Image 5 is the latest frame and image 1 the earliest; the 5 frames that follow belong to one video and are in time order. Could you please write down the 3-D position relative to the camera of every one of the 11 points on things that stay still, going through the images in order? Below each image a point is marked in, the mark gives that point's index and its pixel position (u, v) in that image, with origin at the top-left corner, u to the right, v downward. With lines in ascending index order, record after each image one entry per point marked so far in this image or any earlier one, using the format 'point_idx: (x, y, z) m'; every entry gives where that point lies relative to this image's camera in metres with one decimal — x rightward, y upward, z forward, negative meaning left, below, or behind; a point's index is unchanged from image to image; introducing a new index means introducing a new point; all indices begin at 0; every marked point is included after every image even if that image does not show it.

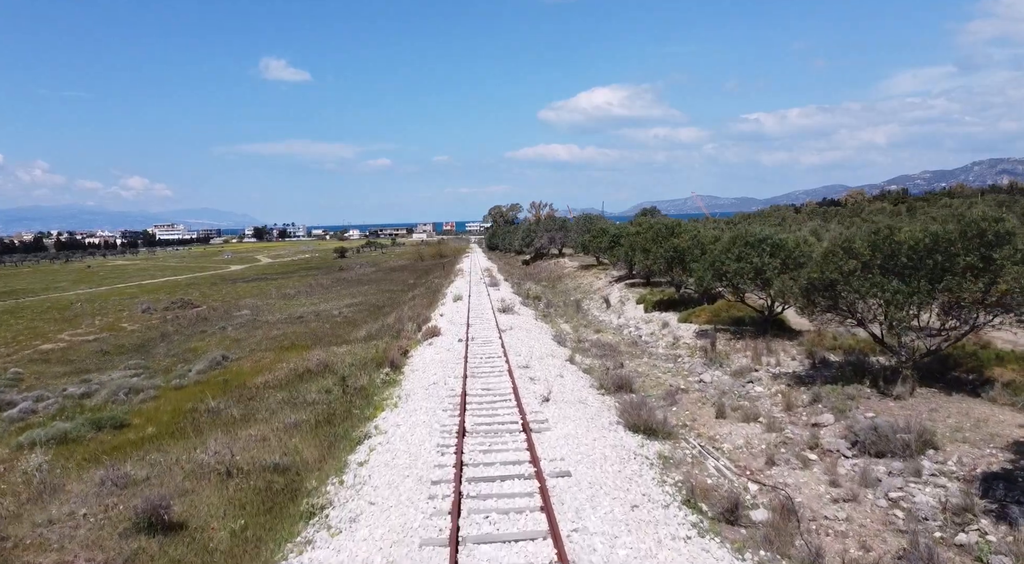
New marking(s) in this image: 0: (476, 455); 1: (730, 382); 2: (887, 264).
0: (-0.6, -2.9, +11.1) m
1: (+5.5, -2.5, +16.8) m
2: (+7.7, +0.4, +13.6) m
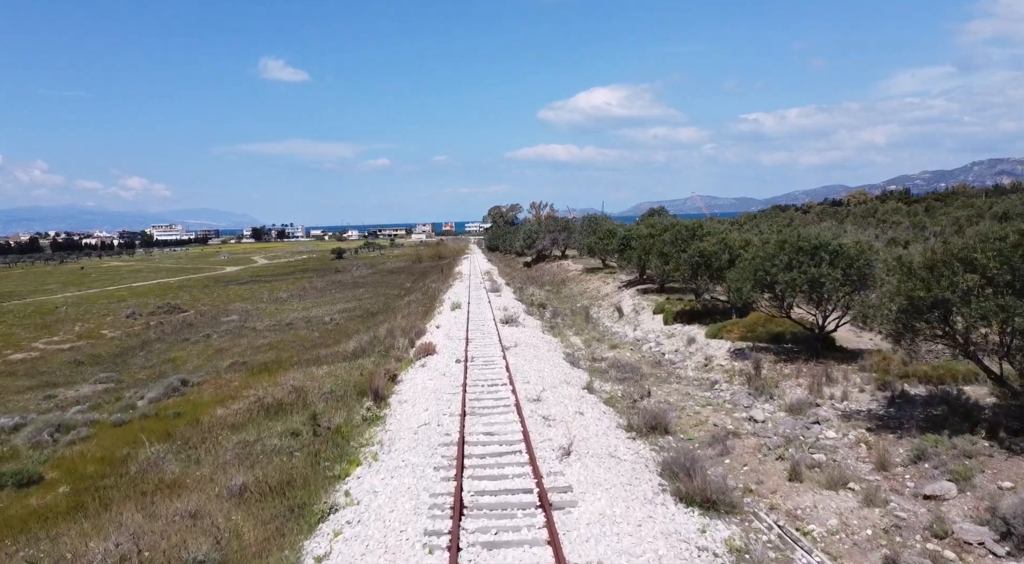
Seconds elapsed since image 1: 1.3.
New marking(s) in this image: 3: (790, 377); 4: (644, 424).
0: (-0.4, -3.3, +8.0) m
1: (+5.7, -2.9, +13.6) m
2: (+7.9, 0.0, +10.5) m
3: (+6.9, -2.4, +16.6) m
4: (+2.7, -2.9, +13.7) m
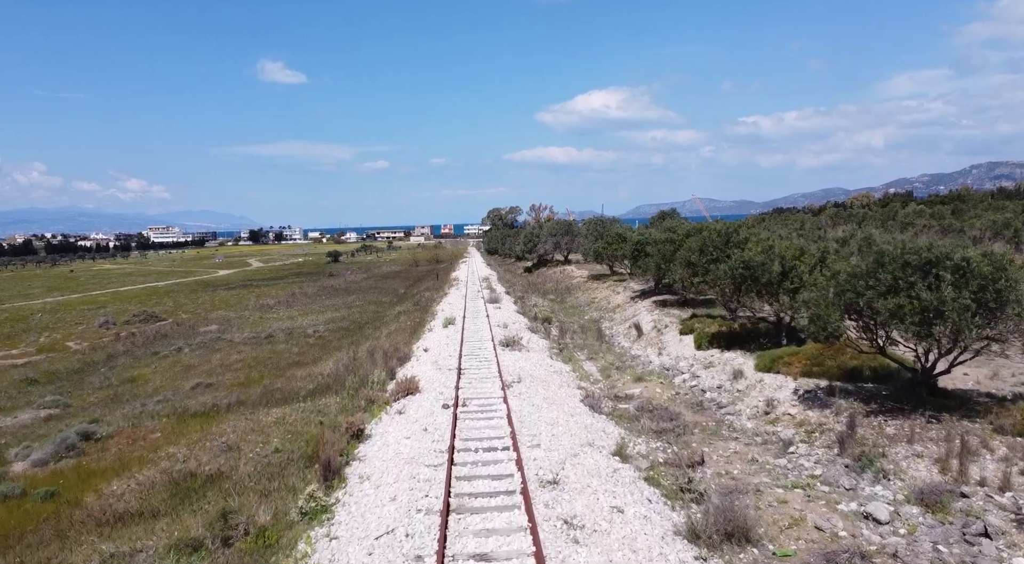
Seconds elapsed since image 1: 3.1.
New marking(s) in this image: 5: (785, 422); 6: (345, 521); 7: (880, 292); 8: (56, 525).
0: (-0.3, -3.7, +3.4) m
1: (+5.8, -3.4, +9.1) m
2: (+8.0, -0.5, +5.9) m
3: (+7.0, -2.9, +12.0) m
4: (+2.8, -3.4, +9.2) m
5: (+5.9, -3.0, +14.4) m
6: (-2.5, -3.5, +9.9) m
7: (+7.2, -0.2, +13.1) m
8: (-7.2, -3.8, +10.7) m
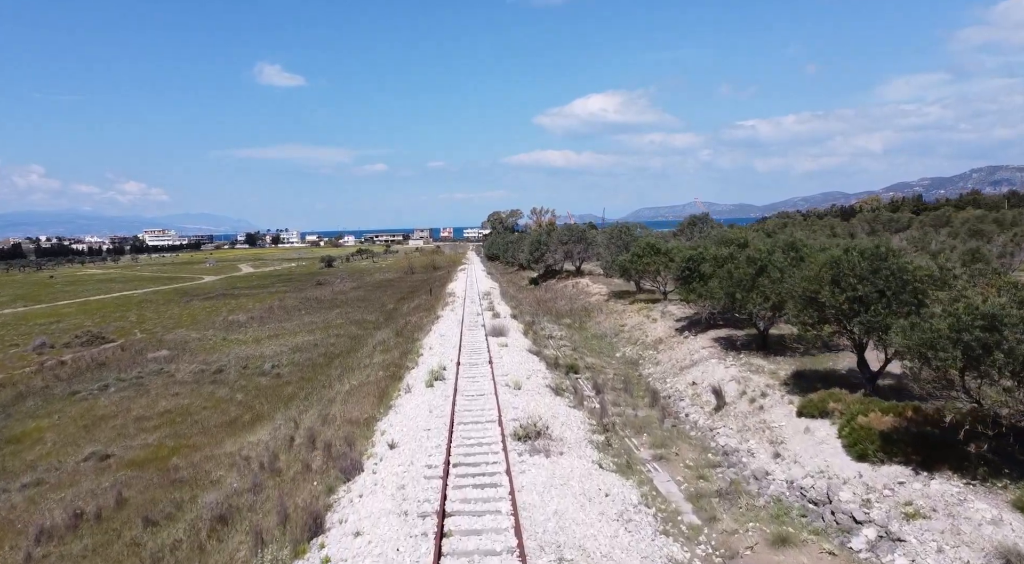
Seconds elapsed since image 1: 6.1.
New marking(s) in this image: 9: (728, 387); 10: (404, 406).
0: (+0.2, -4.8, -6.2) m
1: (+6.3, -4.5, -0.5) m
2: (+8.5, -1.6, -3.7) m
3: (+7.5, -4.0, +2.4) m
4: (+3.3, -4.6, -0.4) m
5: (+6.4, -4.2, +4.8) m
6: (-2.0, -4.7, +0.3) m
7: (+7.7, -1.3, +3.5) m
8: (-6.7, -4.9, +1.1) m
9: (+6.4, -3.1, +19.8) m
10: (-3.1, -3.5, +19.2) m
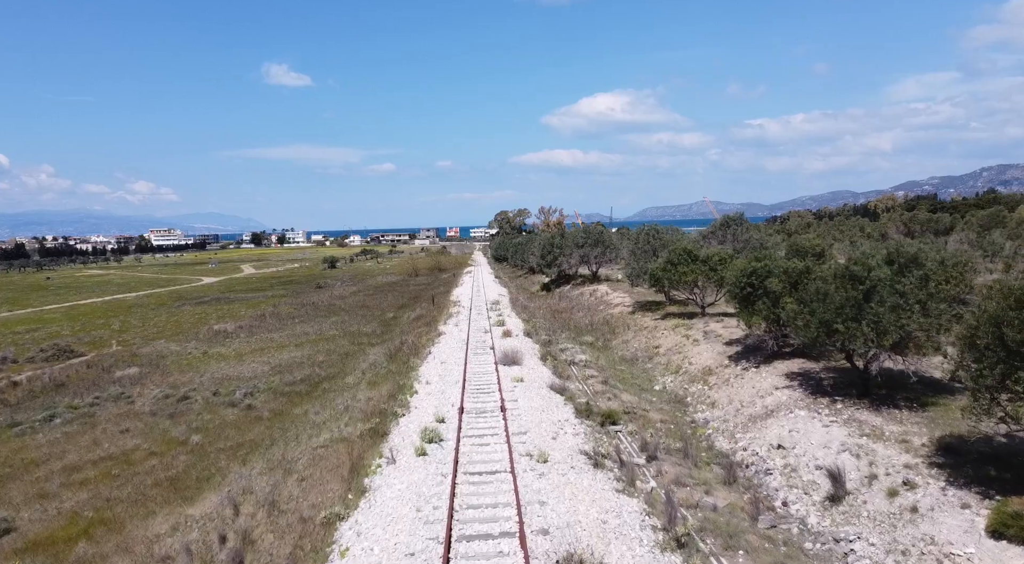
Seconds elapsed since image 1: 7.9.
0: (+0.4, -5.5, -12.1) m
1: (+6.6, -5.2, -6.4) m
2: (+8.8, -2.3, -9.6) m
3: (+7.8, -4.7, -3.5) m
4: (+3.6, -5.3, -6.3) m
5: (+6.8, -4.9, -1.1) m
6: (-1.7, -5.4, -5.6) m
7: (+8.1, -2.0, -2.4) m
8: (-6.4, -5.6, -4.7) m
9: (+6.9, -3.8, +13.9) m
10: (-2.6, -4.2, +13.3) m
